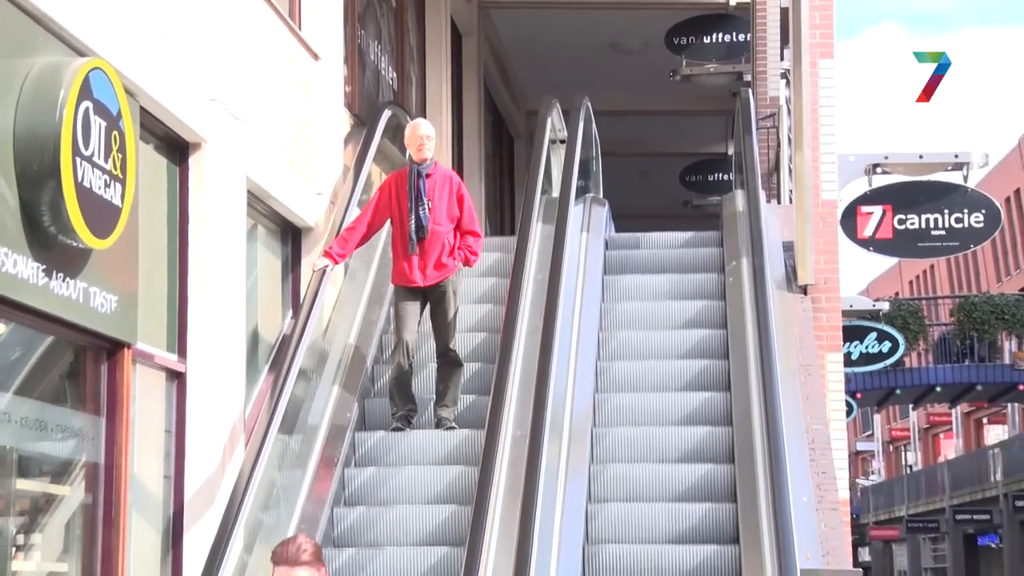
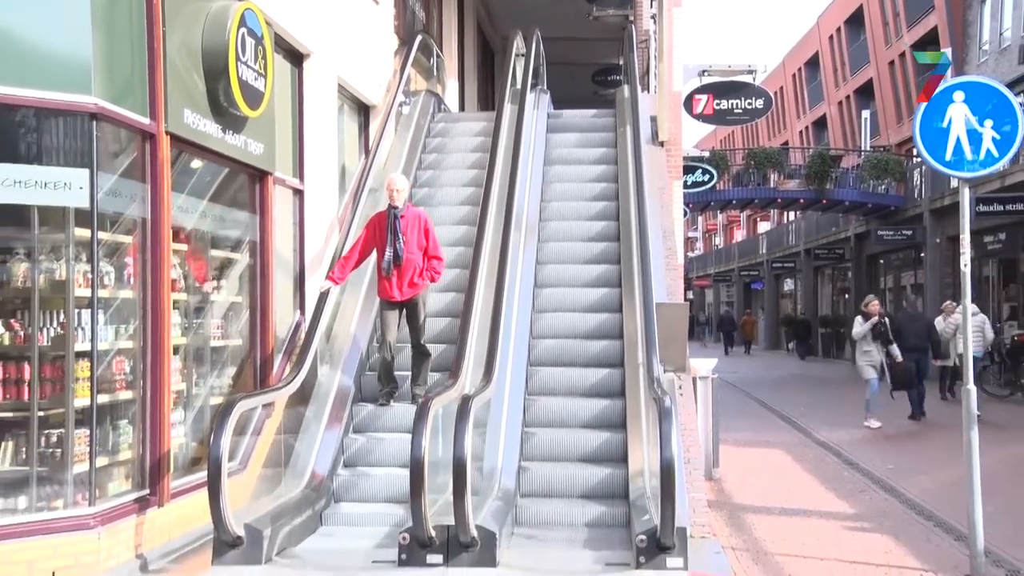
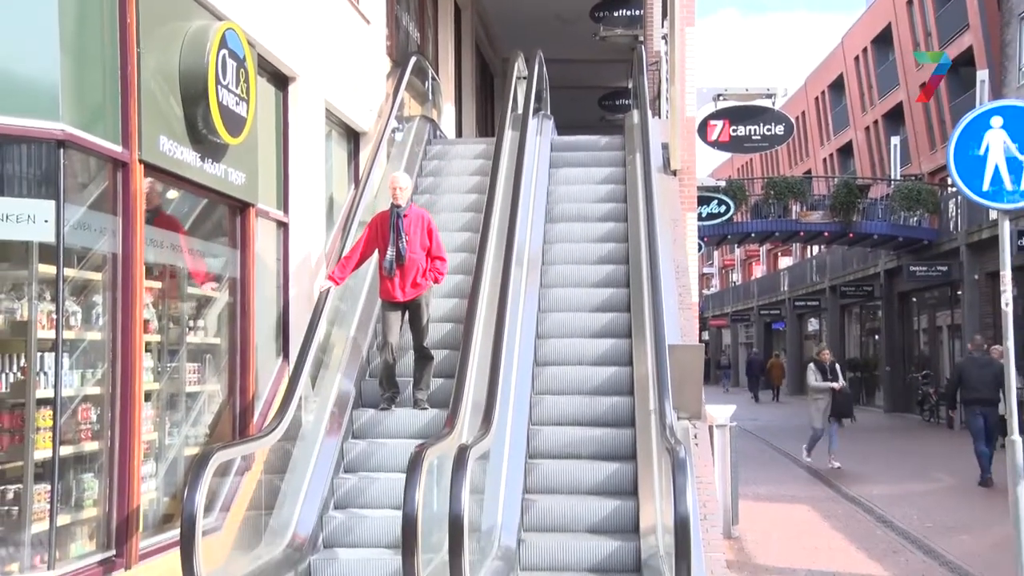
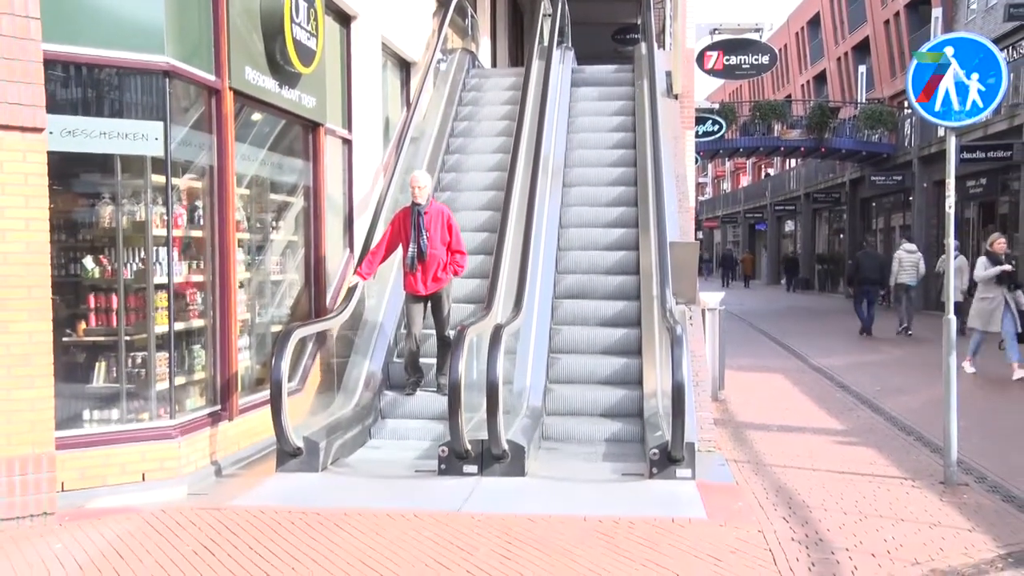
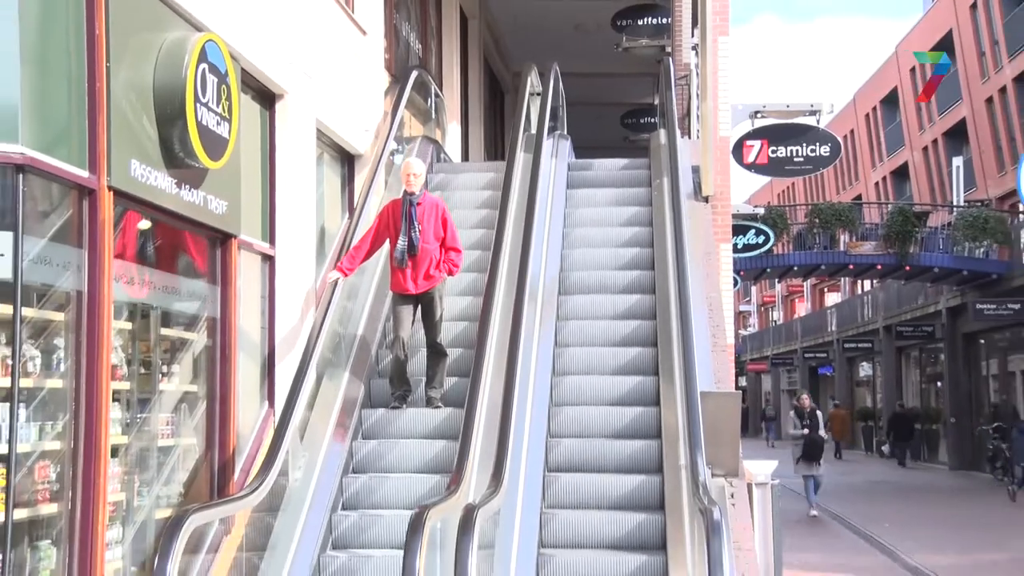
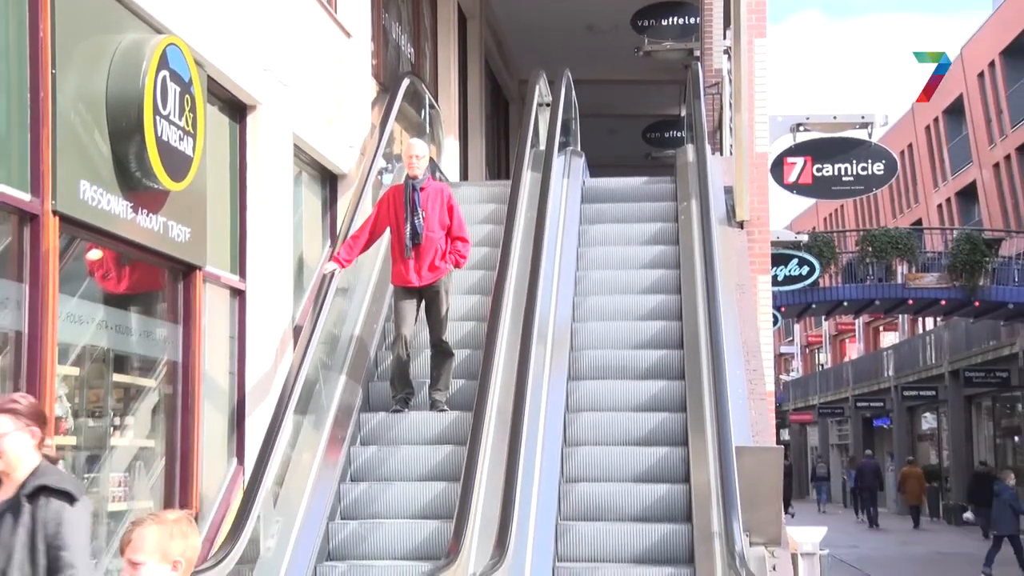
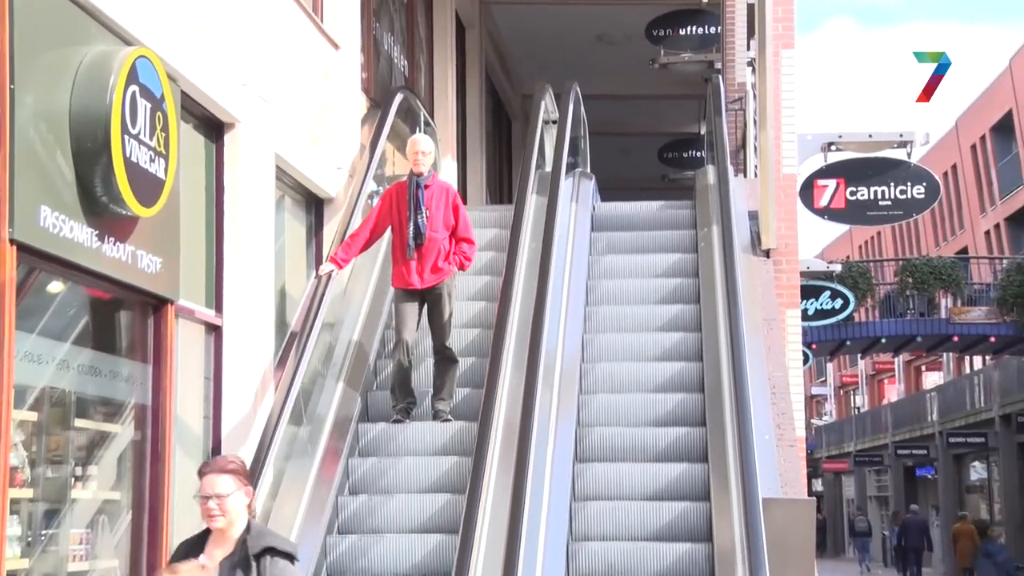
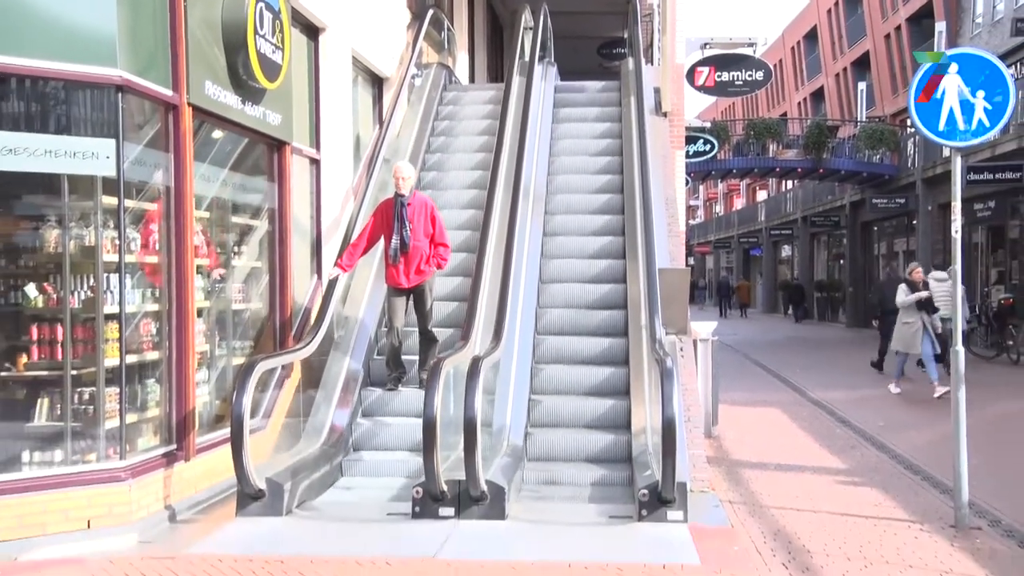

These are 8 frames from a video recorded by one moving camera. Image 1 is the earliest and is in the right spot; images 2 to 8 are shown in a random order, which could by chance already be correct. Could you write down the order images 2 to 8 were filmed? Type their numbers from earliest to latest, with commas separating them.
7, 6, 5, 3, 2, 8, 4
